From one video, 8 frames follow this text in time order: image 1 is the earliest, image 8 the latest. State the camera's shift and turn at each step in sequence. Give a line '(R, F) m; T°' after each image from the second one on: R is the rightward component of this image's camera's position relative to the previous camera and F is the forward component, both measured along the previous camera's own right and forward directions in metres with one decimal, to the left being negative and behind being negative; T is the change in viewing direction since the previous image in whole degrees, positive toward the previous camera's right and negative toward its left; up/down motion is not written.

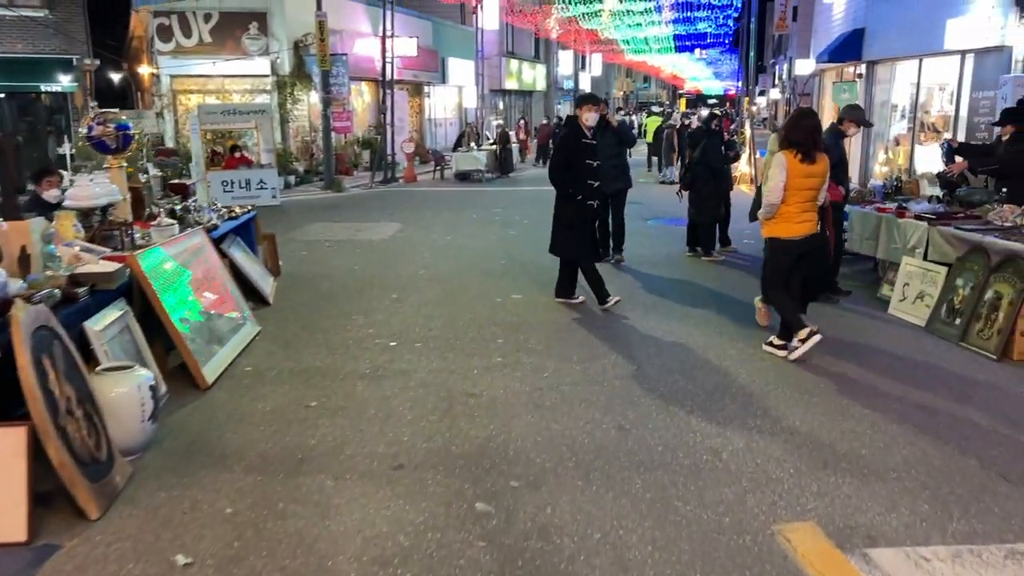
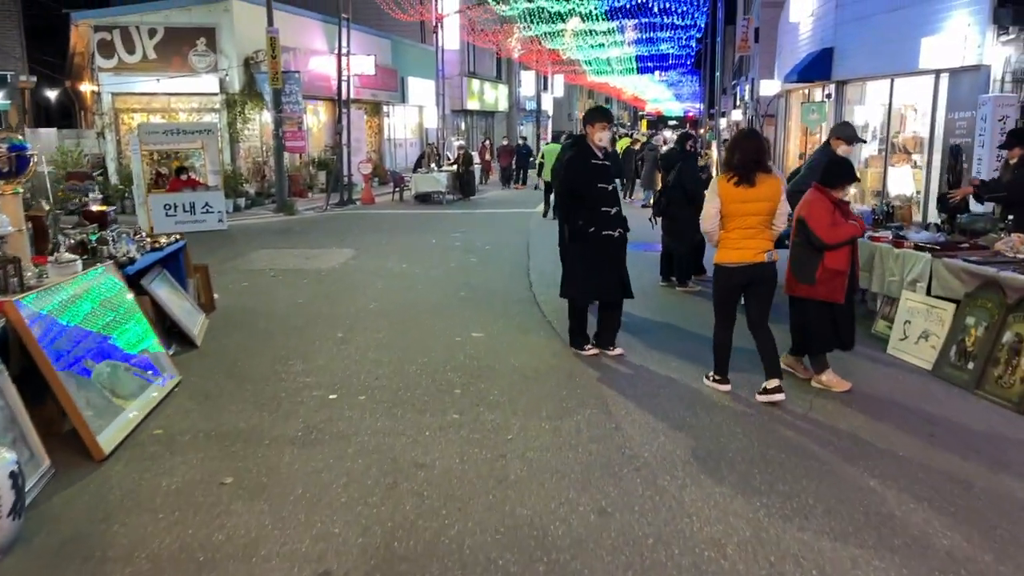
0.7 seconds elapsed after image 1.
(0.0, +0.8) m; +3°
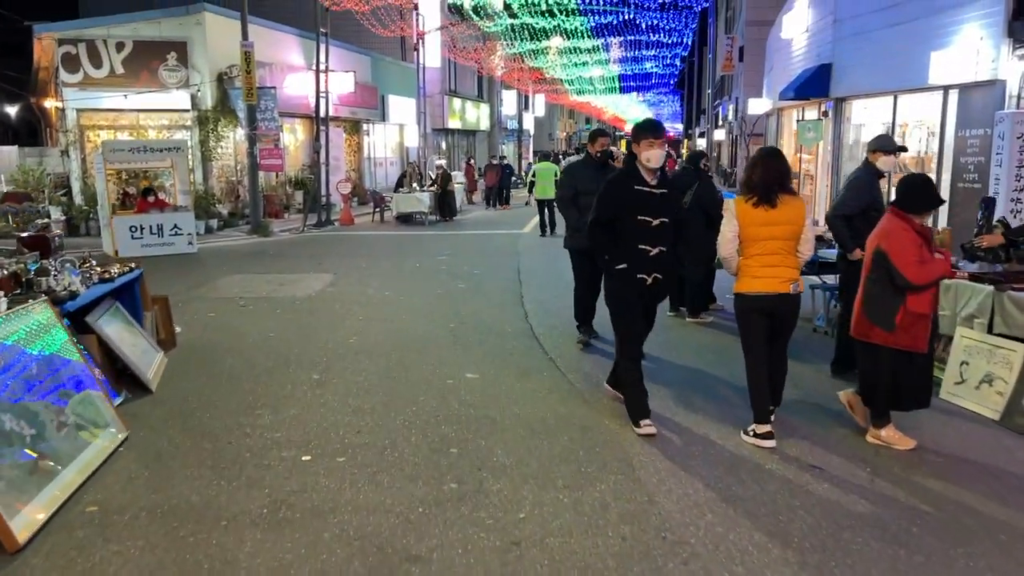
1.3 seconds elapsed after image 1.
(-0.2, +0.8) m; +1°
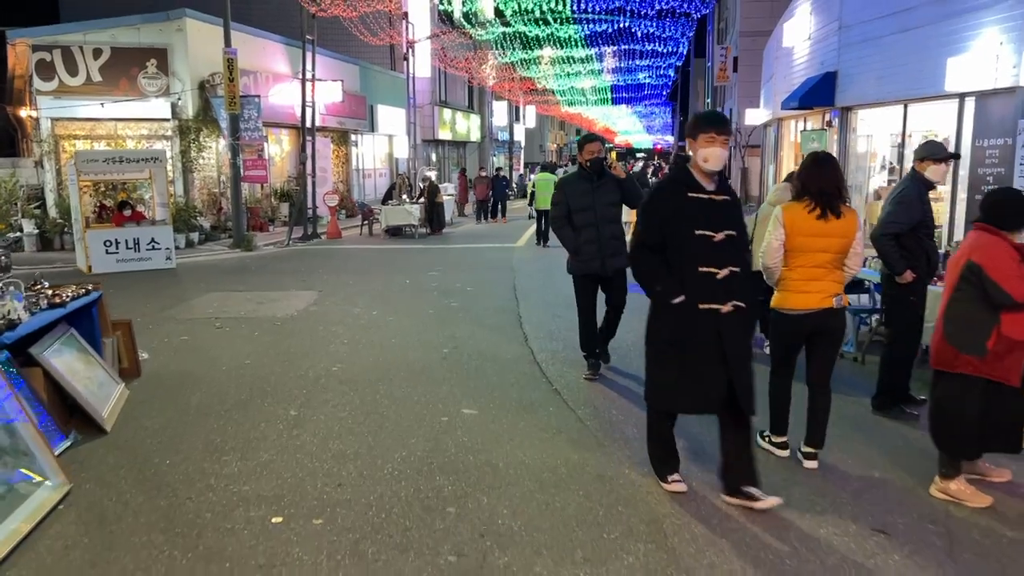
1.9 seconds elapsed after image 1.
(-0.1, +0.7) m; +1°
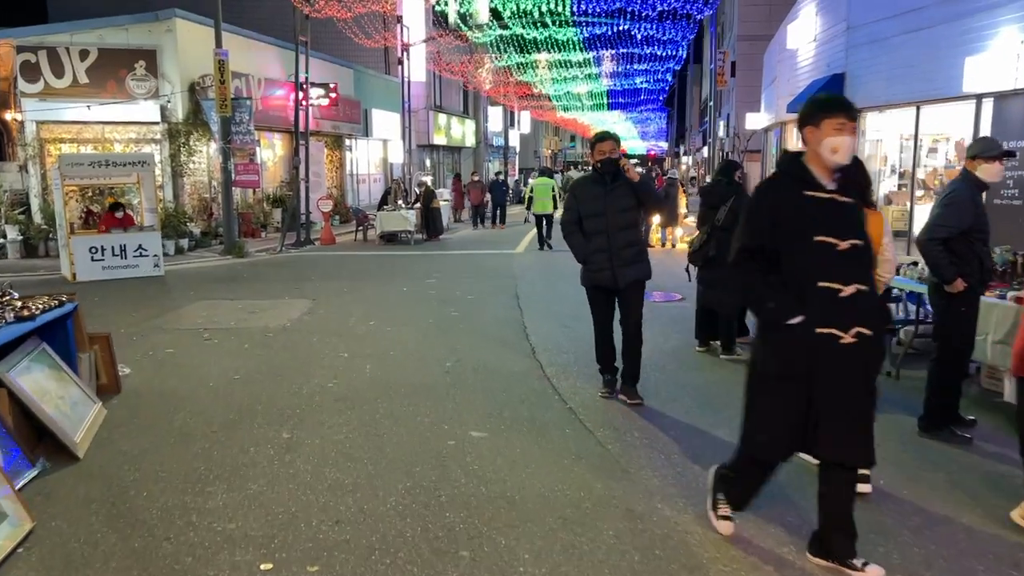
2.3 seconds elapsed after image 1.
(-0.1, +0.5) m; 0°
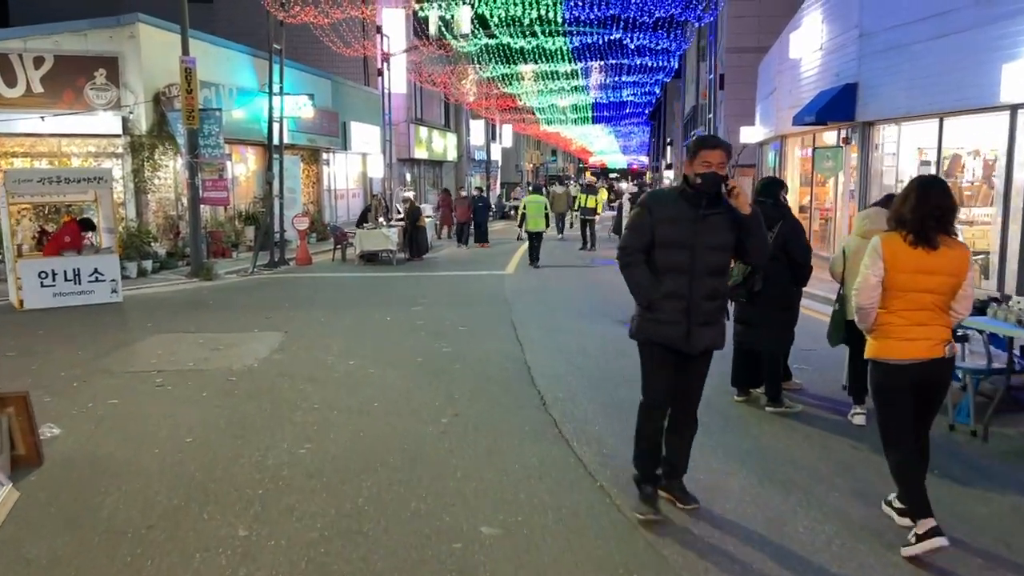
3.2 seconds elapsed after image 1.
(-0.2, +1.1) m; +1°
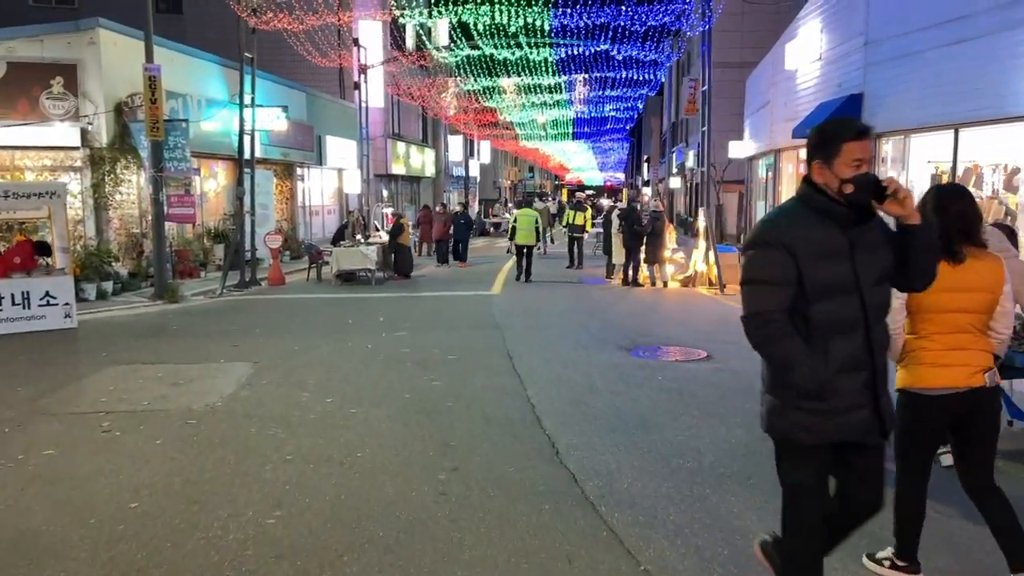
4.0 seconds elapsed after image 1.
(-0.2, +0.9) m; +2°
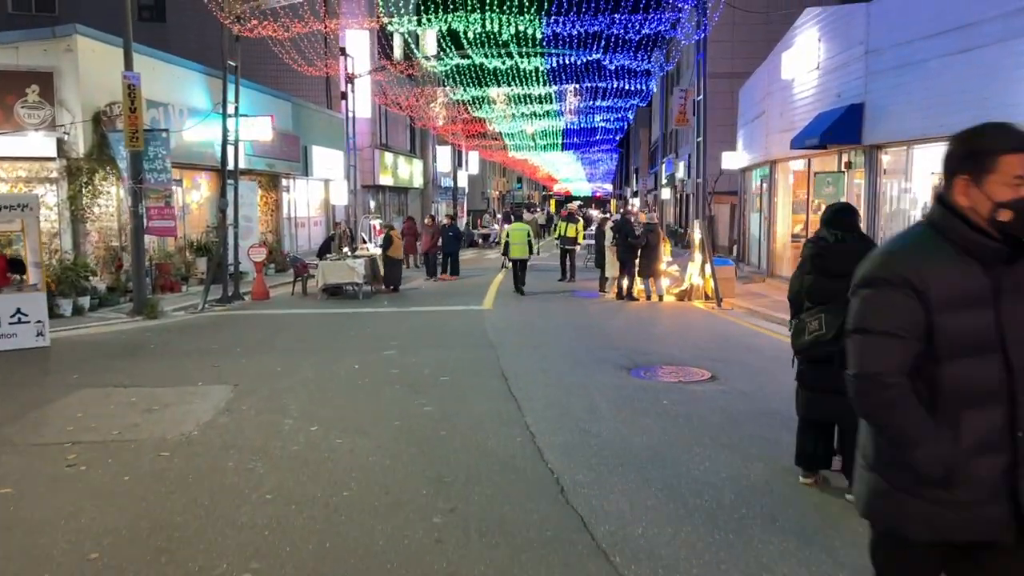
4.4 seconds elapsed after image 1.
(-0.1, +0.4) m; +1°
